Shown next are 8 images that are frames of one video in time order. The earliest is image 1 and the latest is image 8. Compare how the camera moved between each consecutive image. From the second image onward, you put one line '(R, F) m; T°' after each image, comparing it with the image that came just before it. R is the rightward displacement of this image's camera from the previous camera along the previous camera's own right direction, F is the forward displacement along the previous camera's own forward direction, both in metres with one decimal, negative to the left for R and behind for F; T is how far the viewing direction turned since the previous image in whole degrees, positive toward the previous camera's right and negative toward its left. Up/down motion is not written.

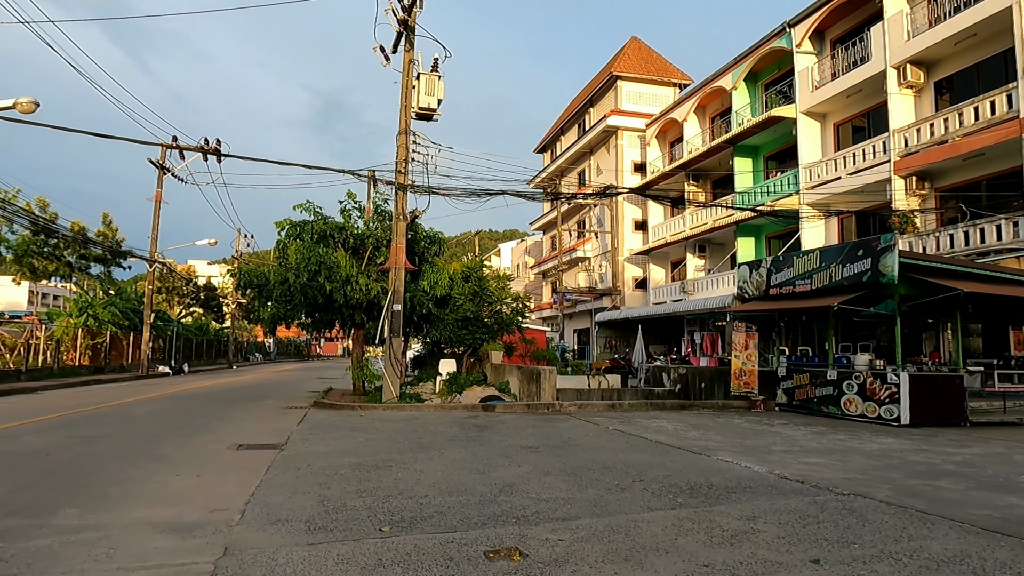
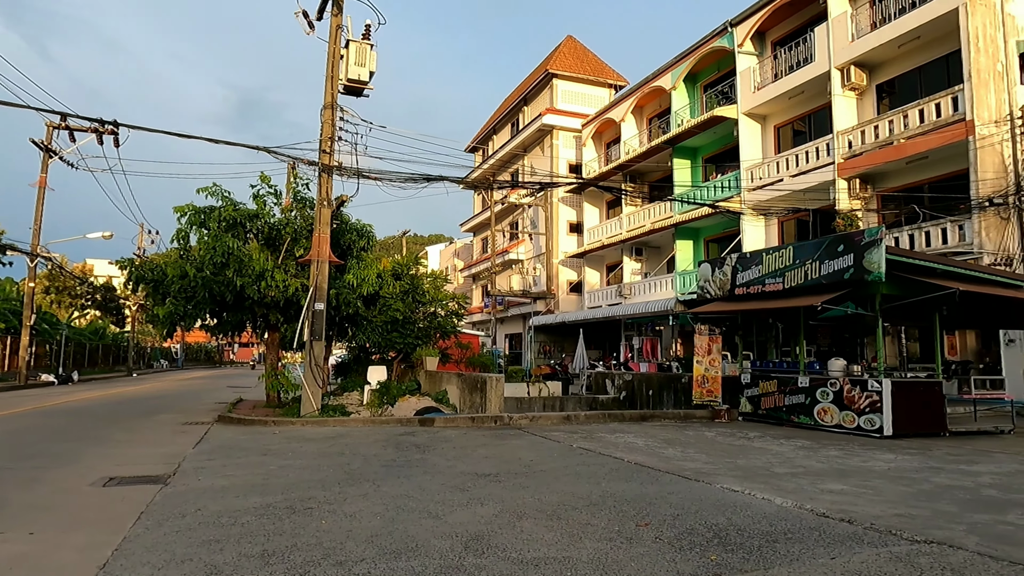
(-0.3, +1.5) m; +6°
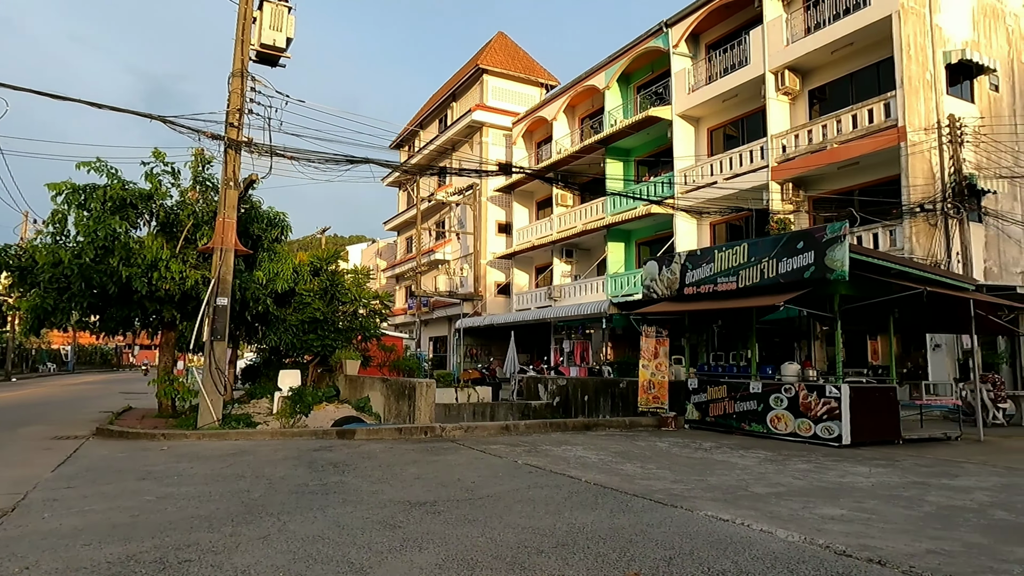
(-0.2, +1.1) m; +7°
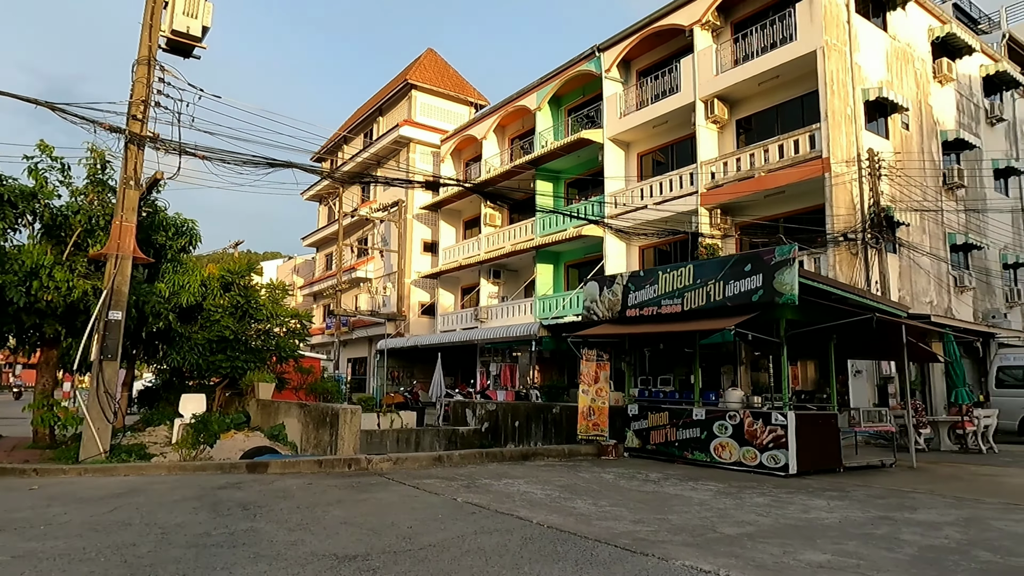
(-0.2, +0.7) m; +7°
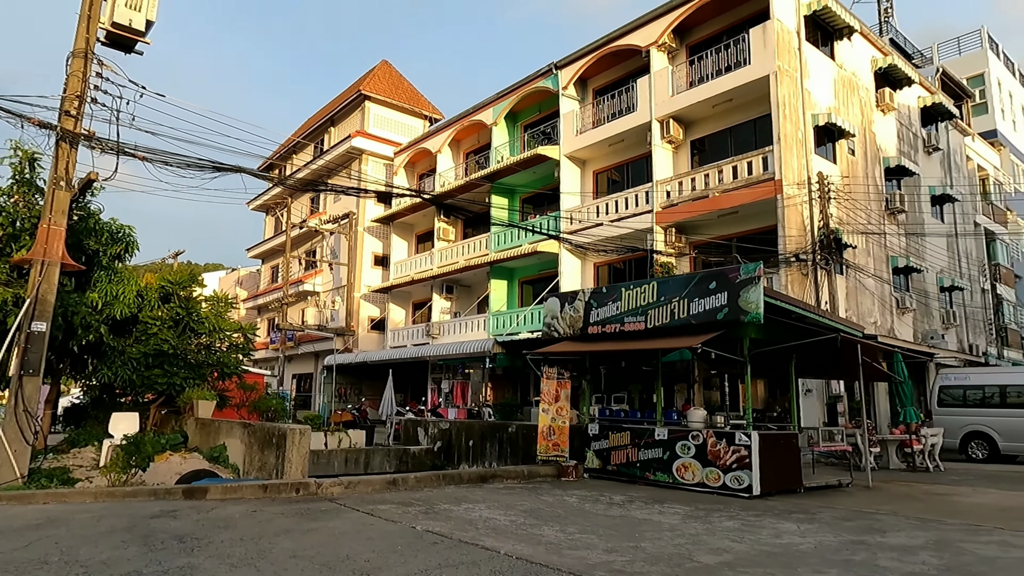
(-0.2, +0.3) m; +4°
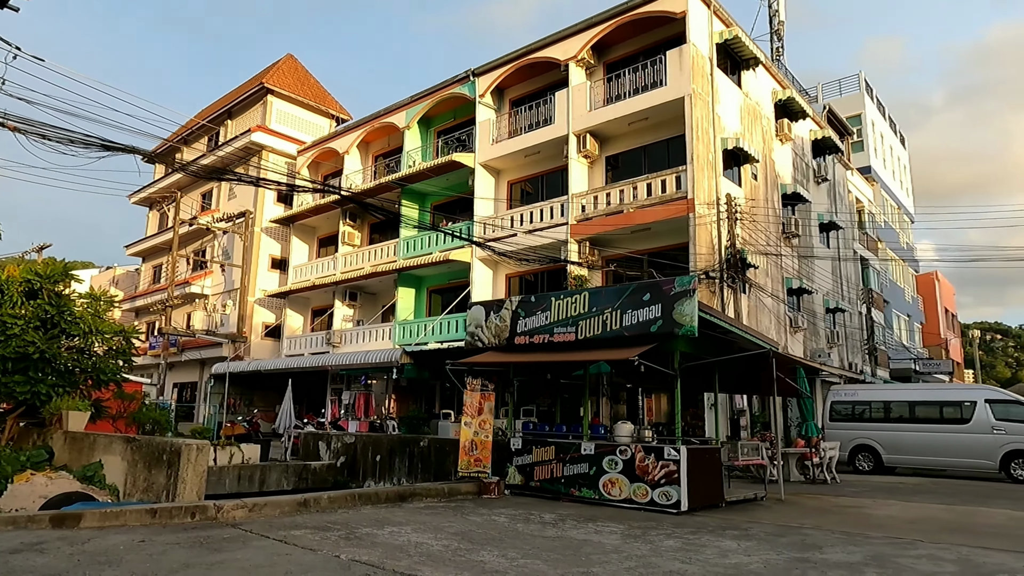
(-0.4, +0.5) m; +9°
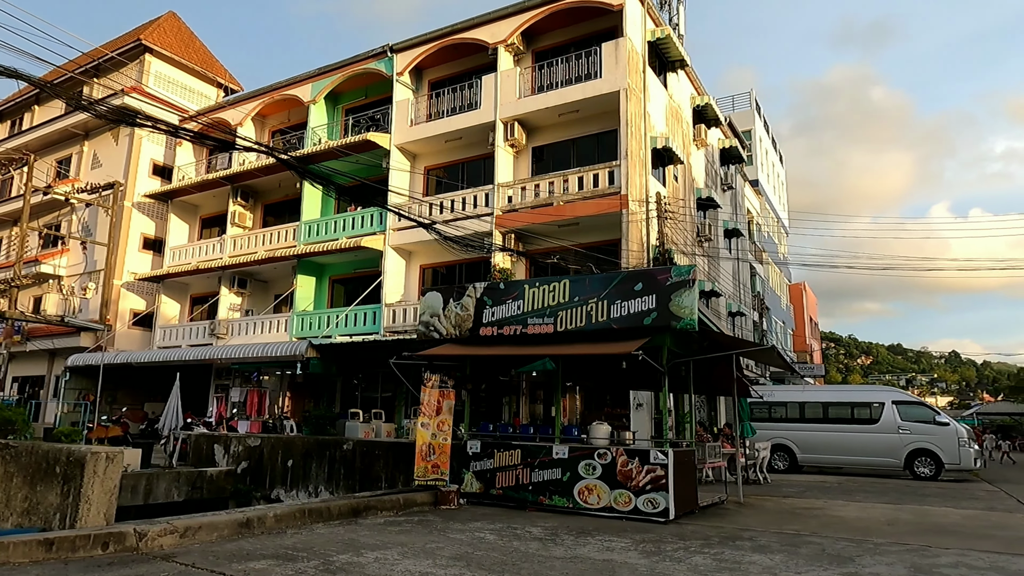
(-1.2, +1.1) m; +11°
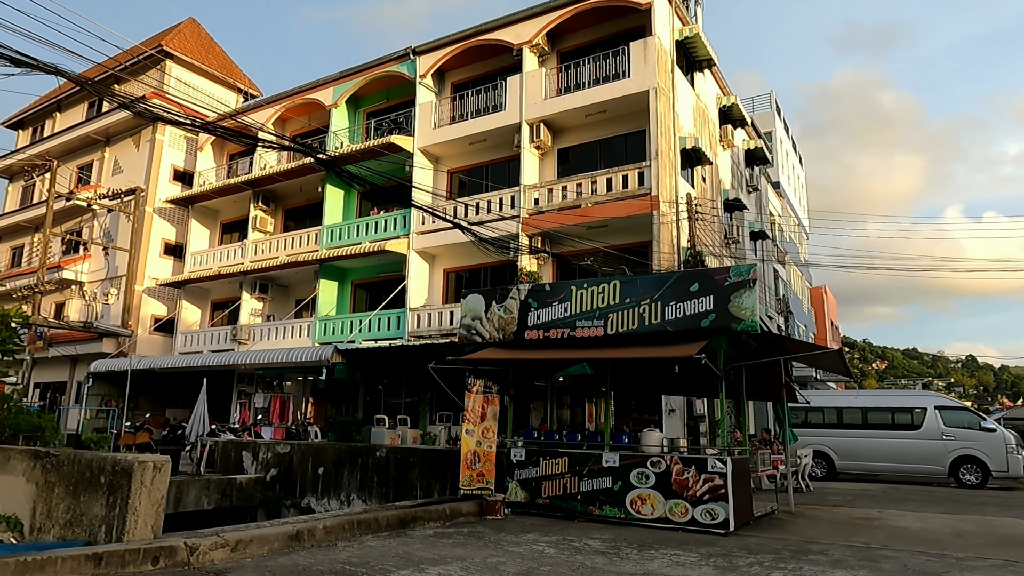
(-0.5, +0.3) m; -1°
